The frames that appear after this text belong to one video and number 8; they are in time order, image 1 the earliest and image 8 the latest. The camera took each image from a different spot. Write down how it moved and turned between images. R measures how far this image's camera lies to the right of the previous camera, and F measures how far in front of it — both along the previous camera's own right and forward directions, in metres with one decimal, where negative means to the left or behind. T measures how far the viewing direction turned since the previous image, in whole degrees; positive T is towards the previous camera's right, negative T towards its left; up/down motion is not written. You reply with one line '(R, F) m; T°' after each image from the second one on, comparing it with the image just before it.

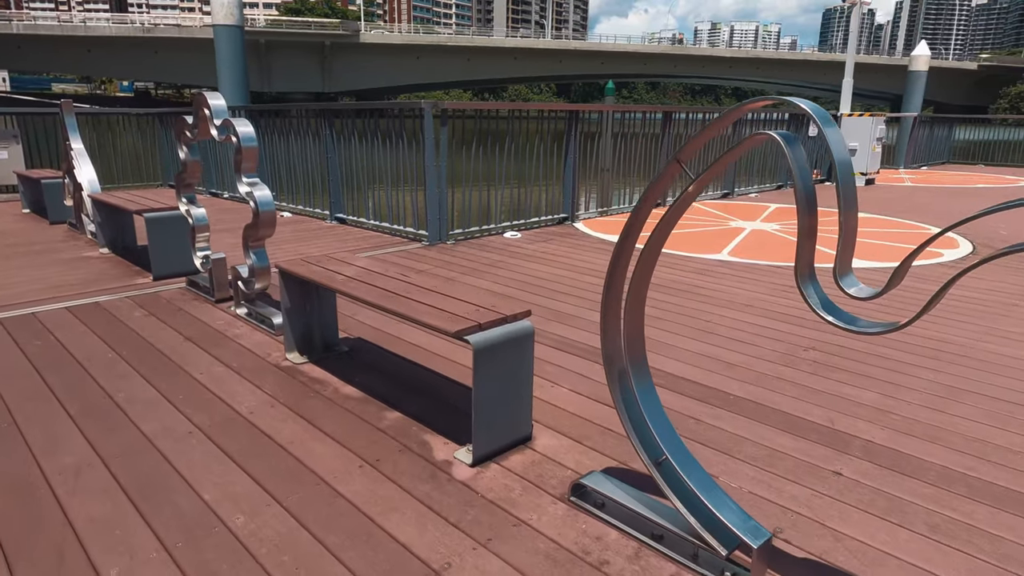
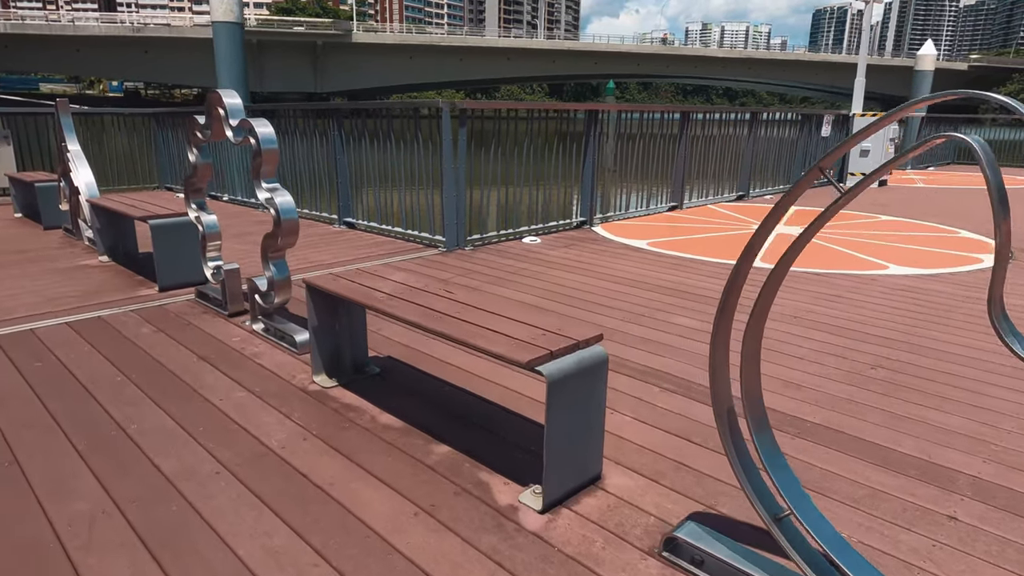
(-0.3, +0.3) m; +1°
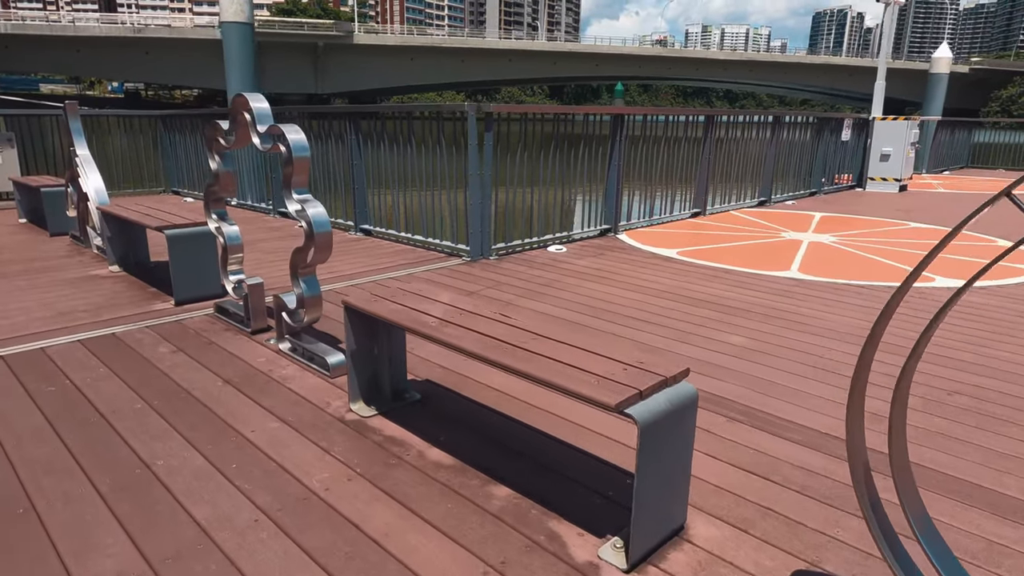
(-0.2, +0.2) m; 0°
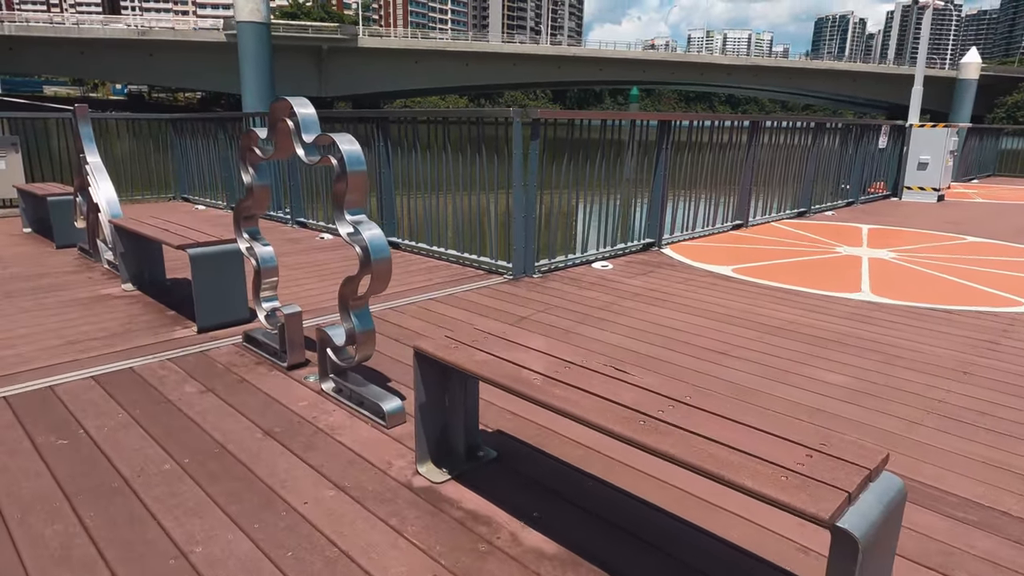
(-0.4, +0.4) m; 0°
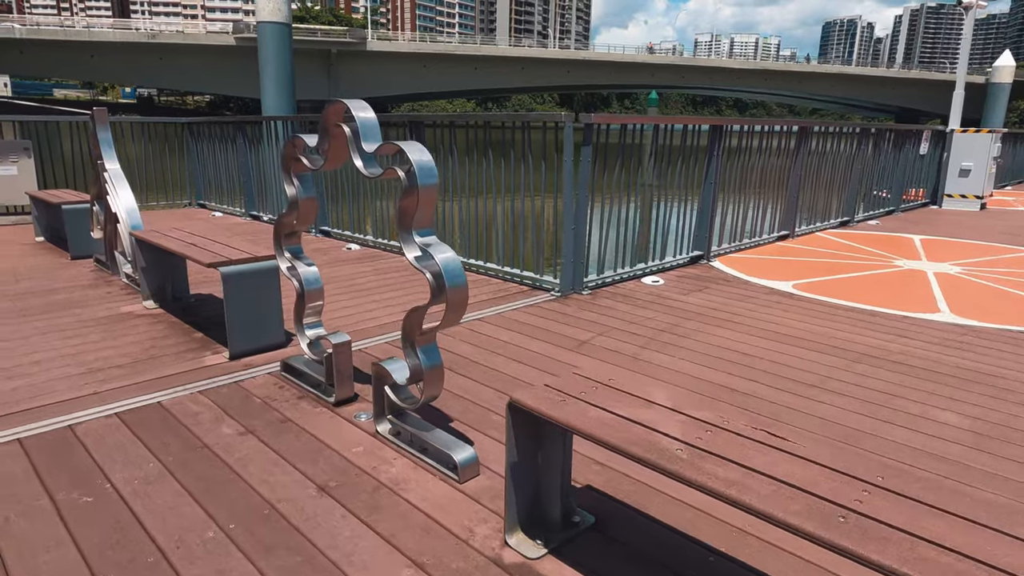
(-0.3, +0.4) m; 0°
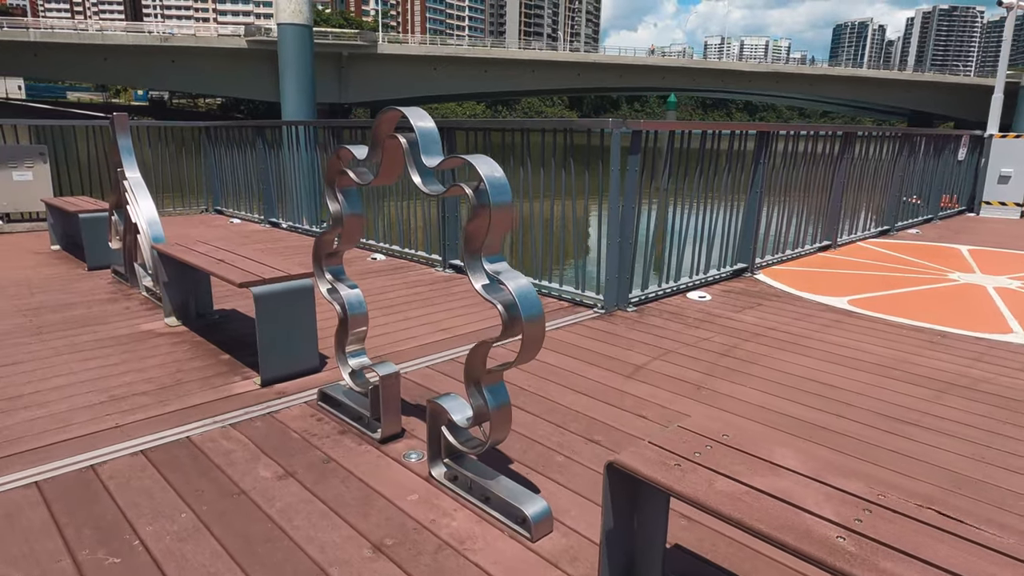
(-0.2, +0.3) m; -1°
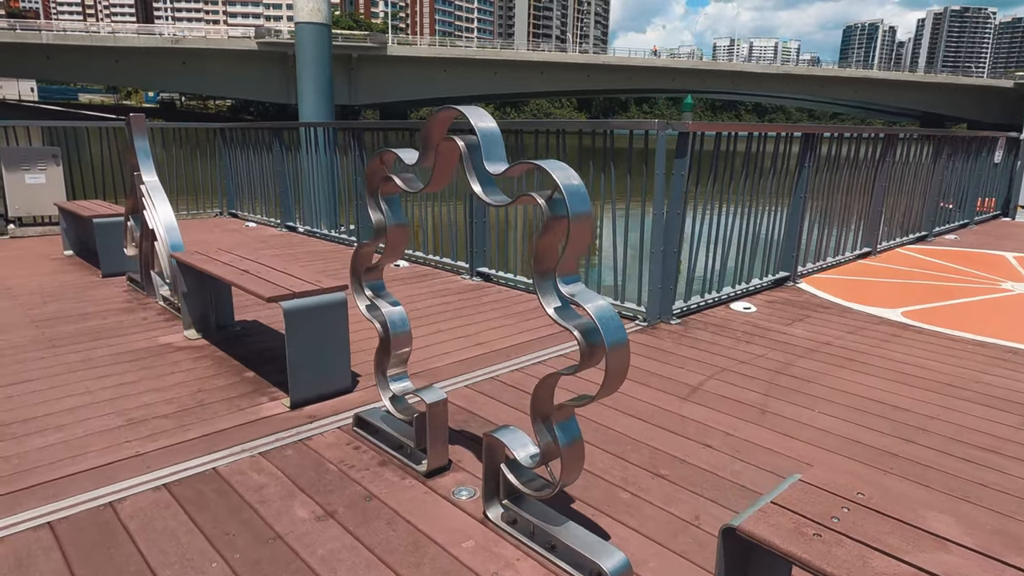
(-0.2, +0.3) m; -1°
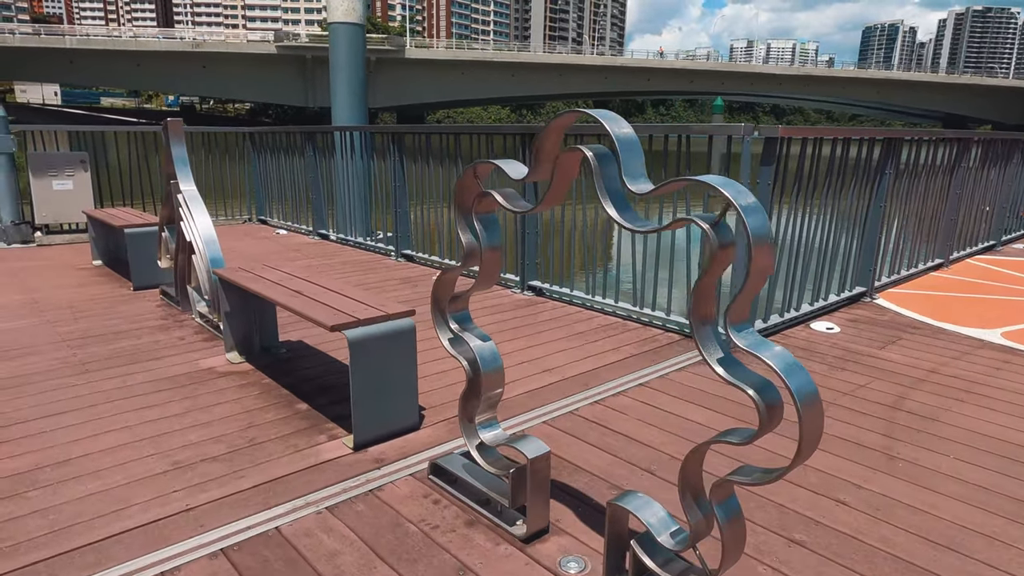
(-0.3, +0.4) m; -1°
